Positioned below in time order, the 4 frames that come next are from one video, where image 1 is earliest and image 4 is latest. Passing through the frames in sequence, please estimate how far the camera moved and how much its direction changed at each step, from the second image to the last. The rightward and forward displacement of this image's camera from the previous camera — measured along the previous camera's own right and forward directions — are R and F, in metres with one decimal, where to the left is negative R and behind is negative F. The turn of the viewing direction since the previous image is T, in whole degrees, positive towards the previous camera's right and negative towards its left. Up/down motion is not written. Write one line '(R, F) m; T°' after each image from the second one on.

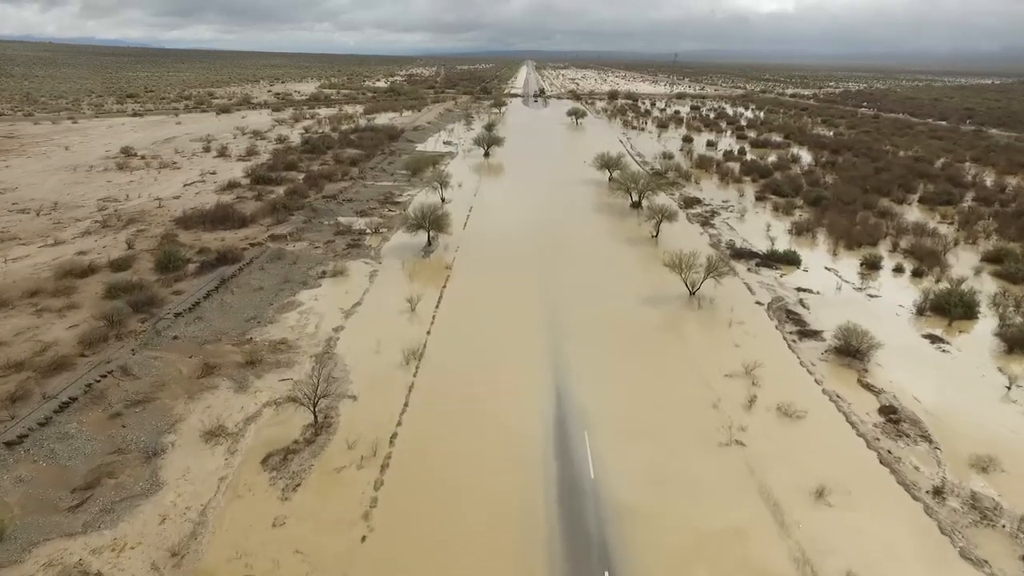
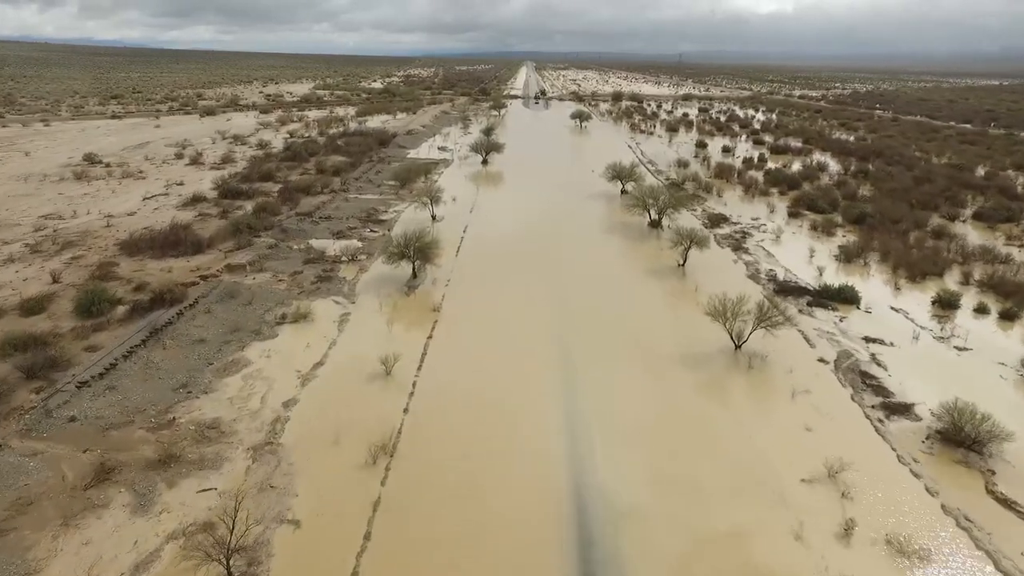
(0.0, +2.4) m; 0°
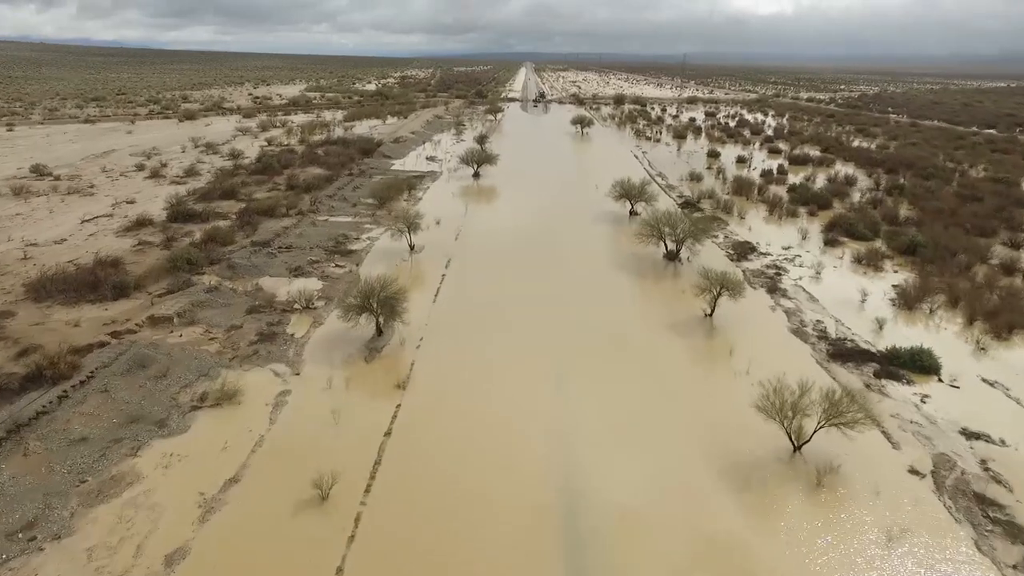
(+0.1, +2.5) m; 0°
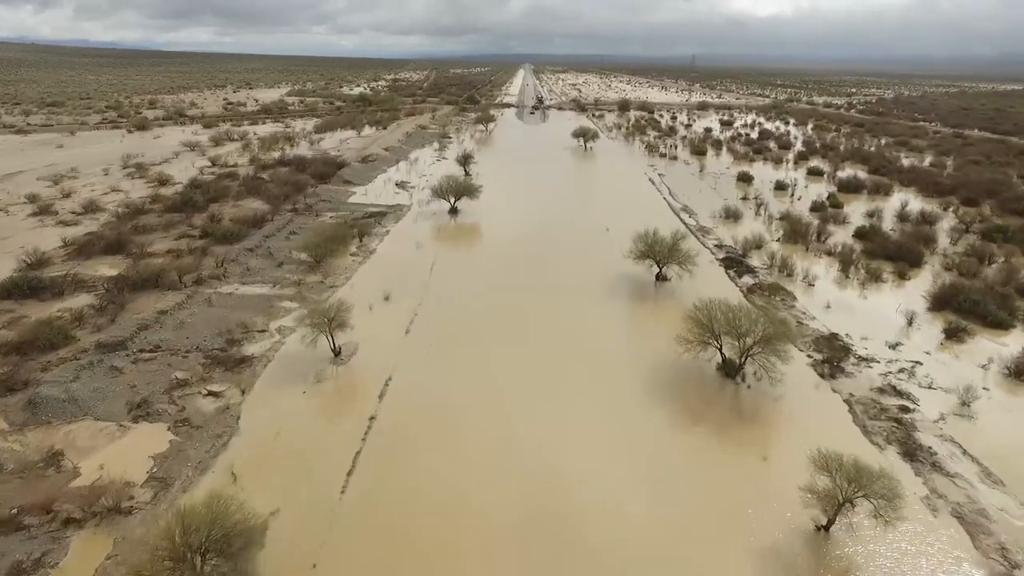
(+0.3, +5.0) m; 0°
